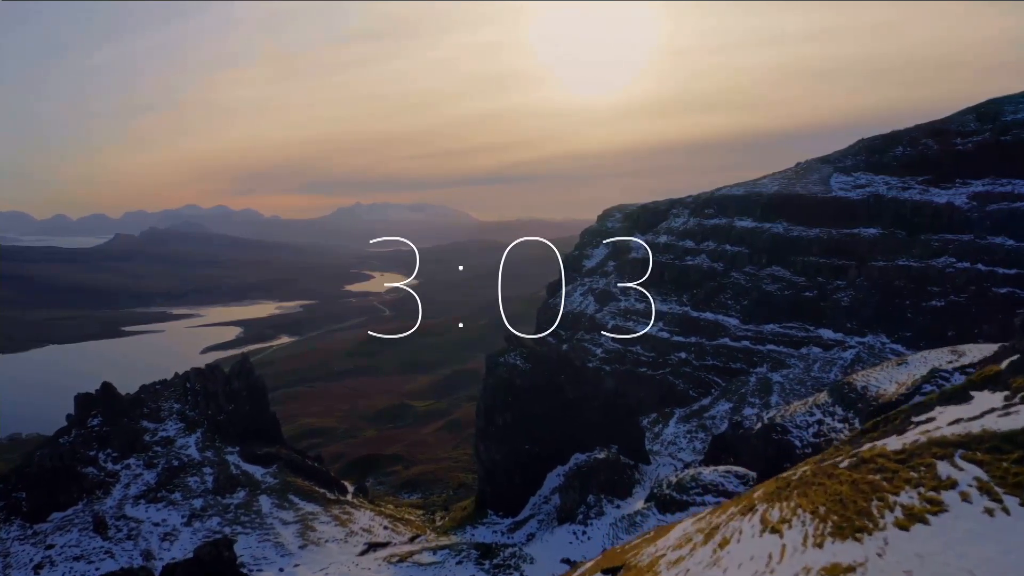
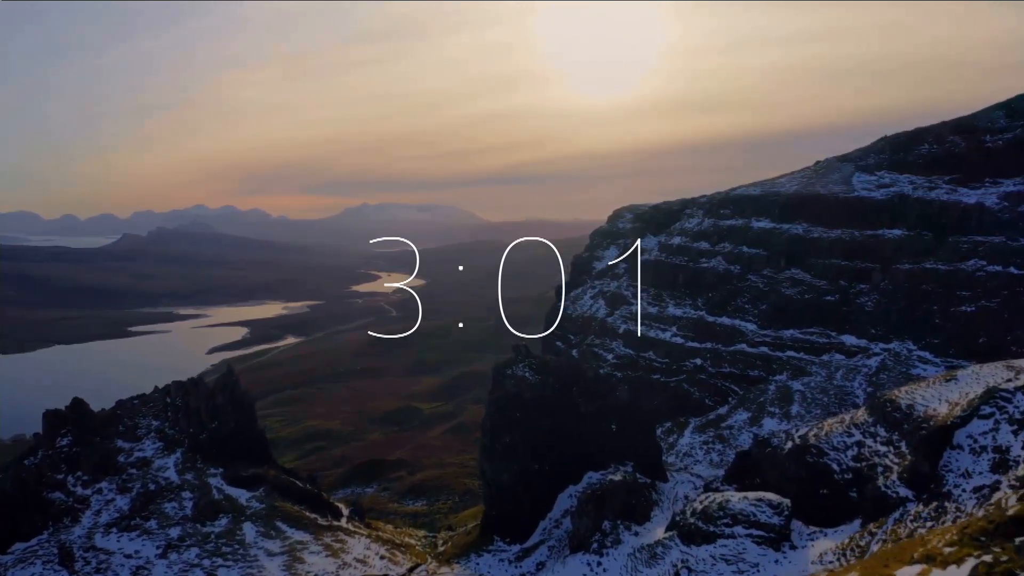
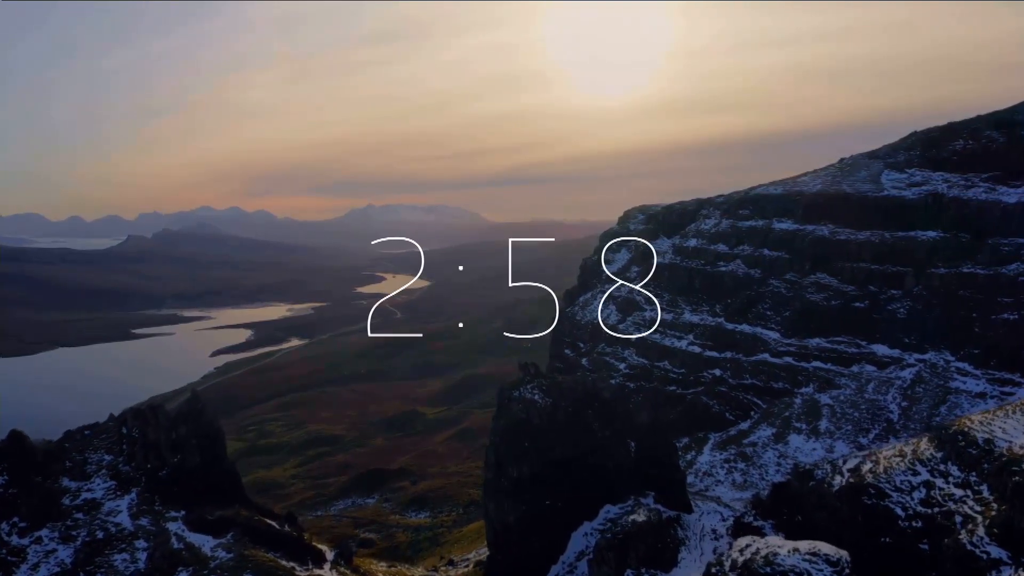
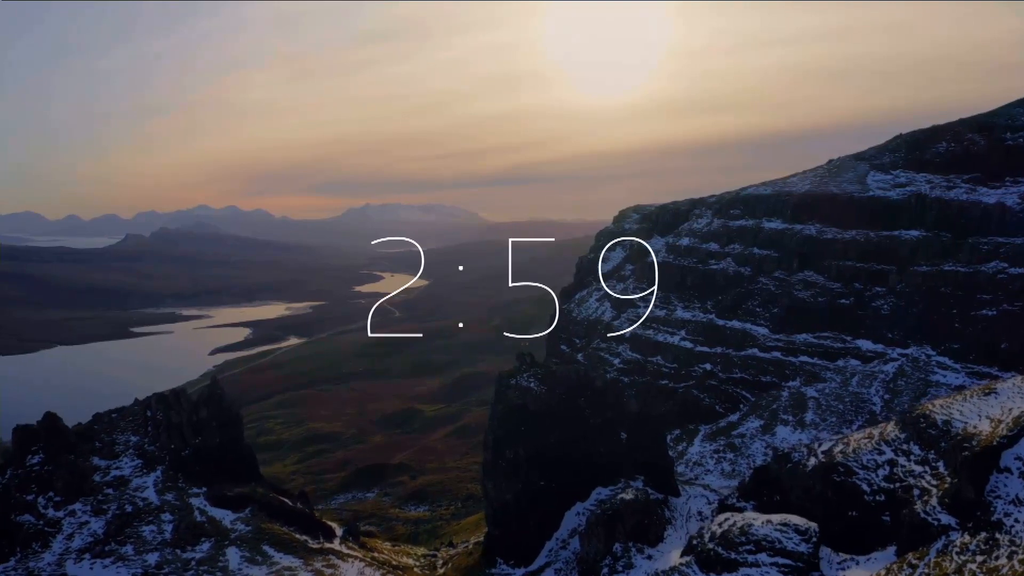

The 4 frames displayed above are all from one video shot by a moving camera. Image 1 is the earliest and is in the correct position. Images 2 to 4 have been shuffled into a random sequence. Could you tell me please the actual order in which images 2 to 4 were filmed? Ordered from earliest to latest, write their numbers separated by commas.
2, 4, 3
